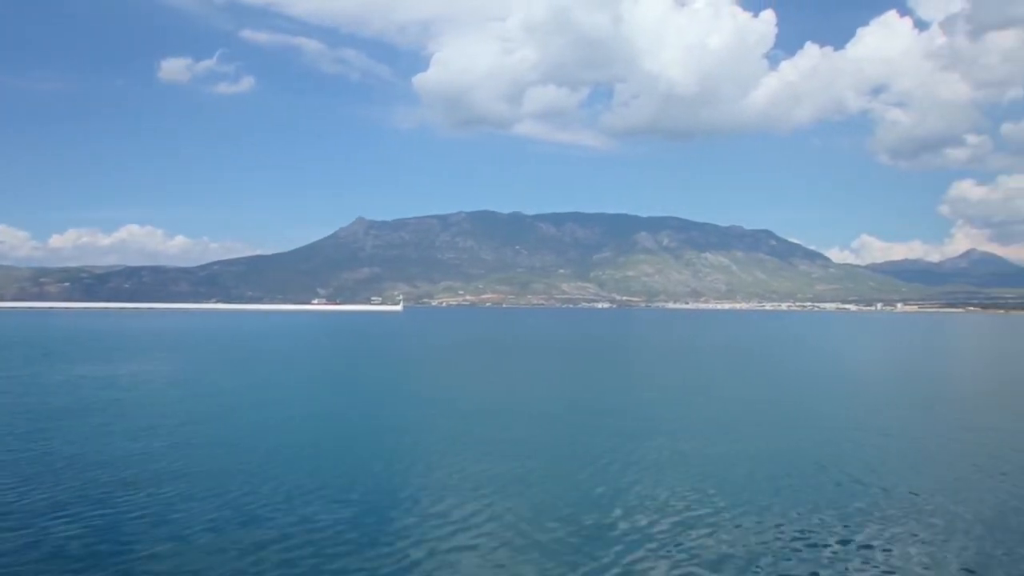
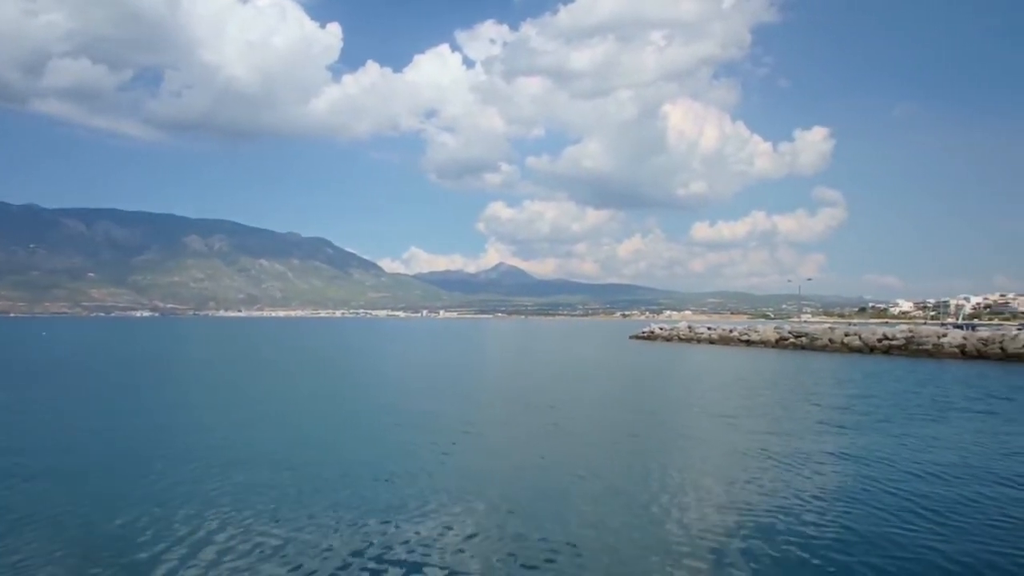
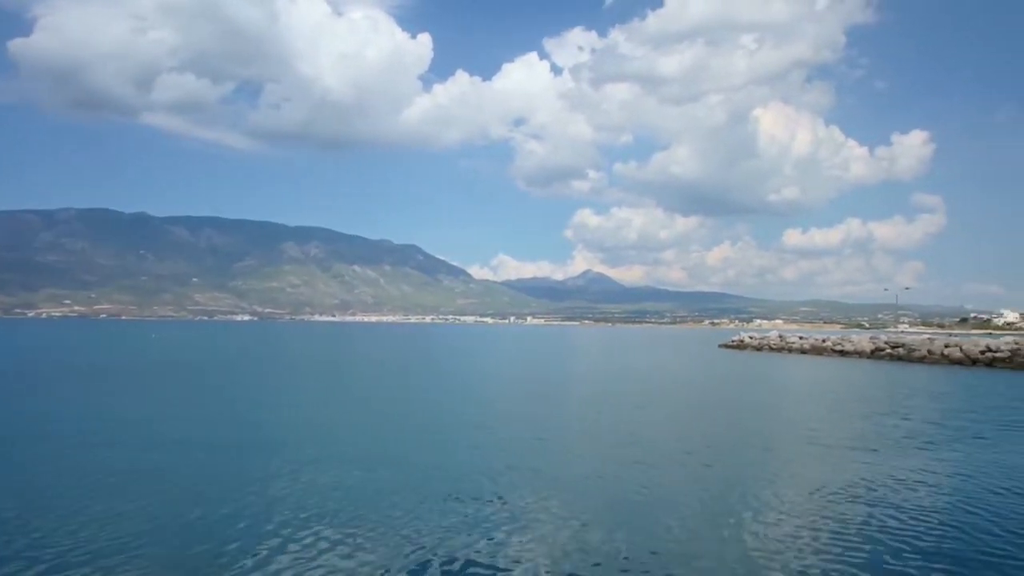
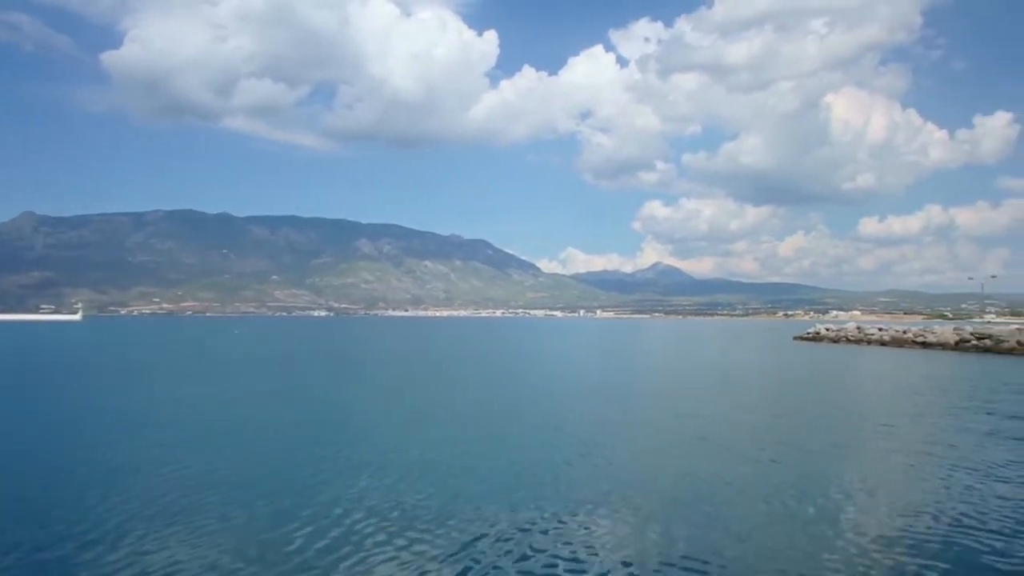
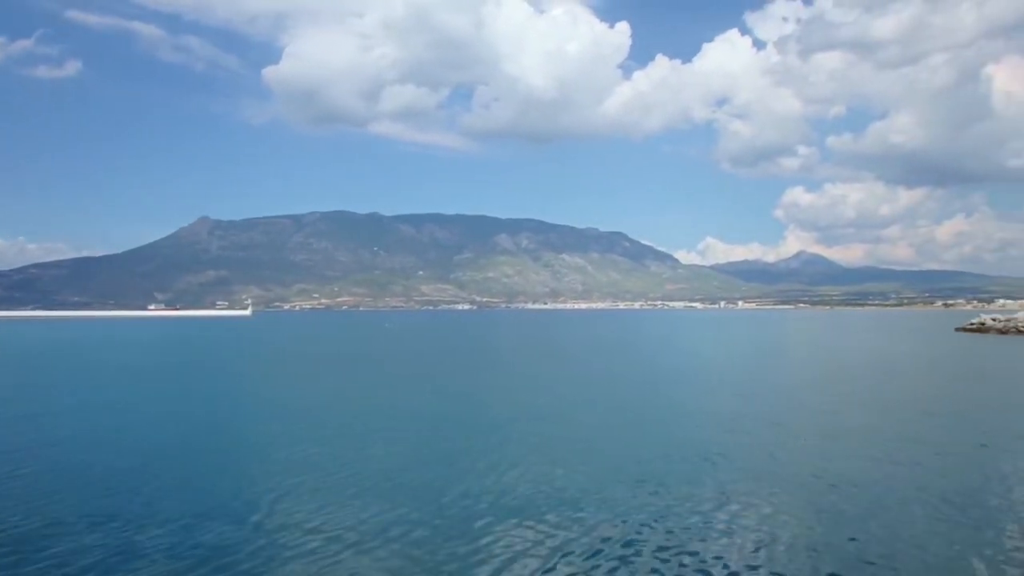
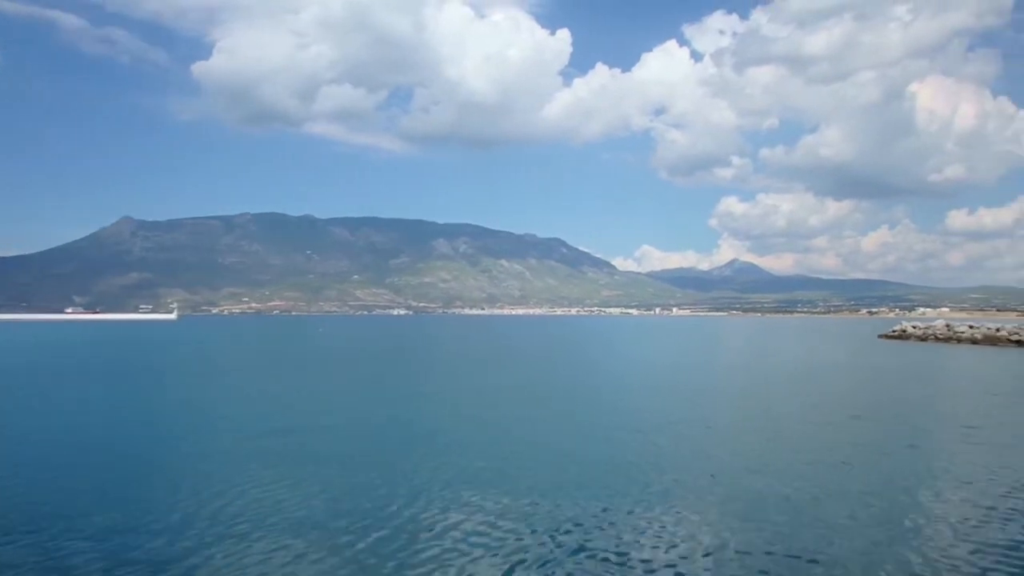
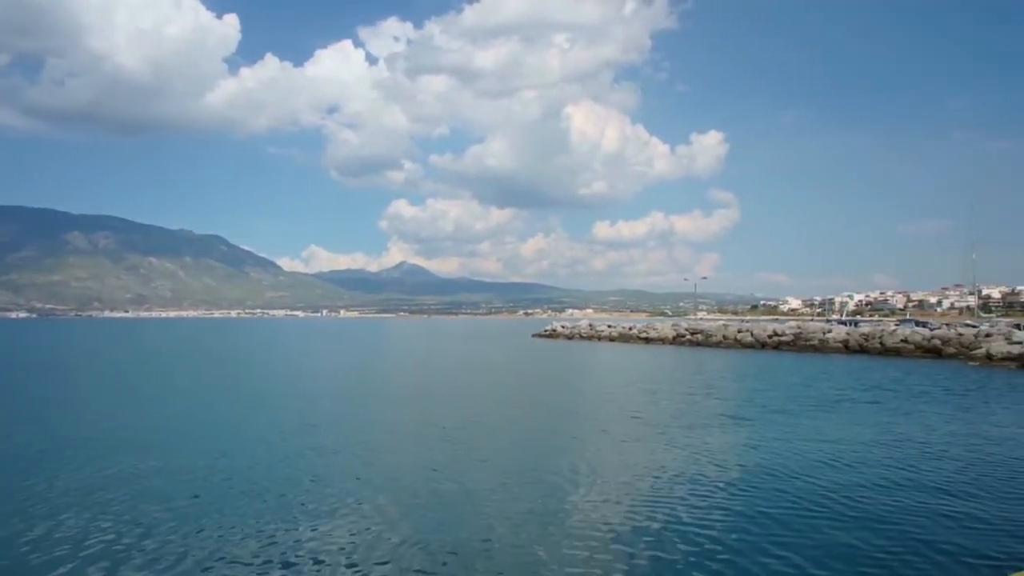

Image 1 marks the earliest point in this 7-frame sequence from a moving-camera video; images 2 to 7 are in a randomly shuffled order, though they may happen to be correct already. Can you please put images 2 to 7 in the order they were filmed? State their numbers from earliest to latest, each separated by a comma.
5, 6, 4, 3, 2, 7
